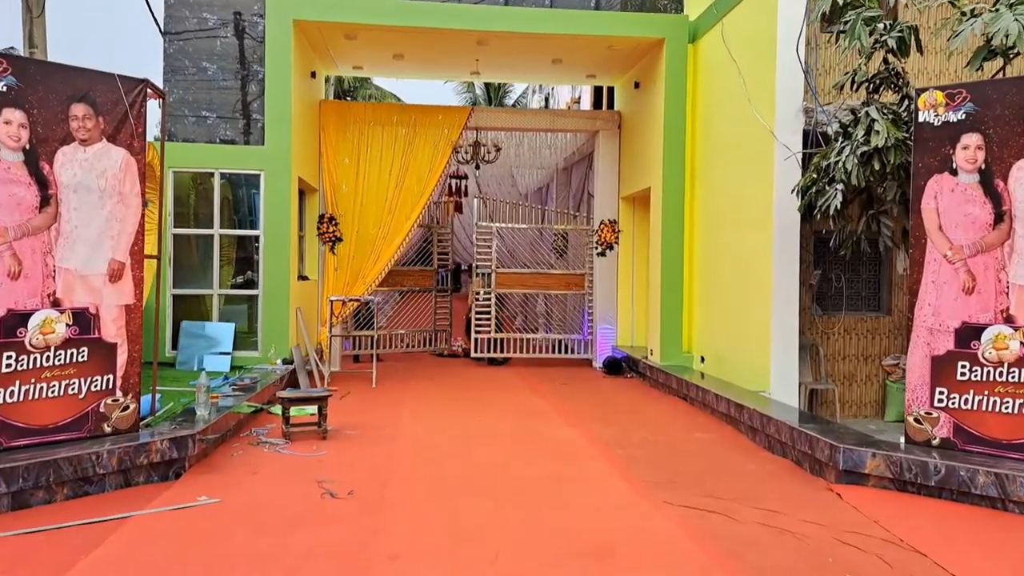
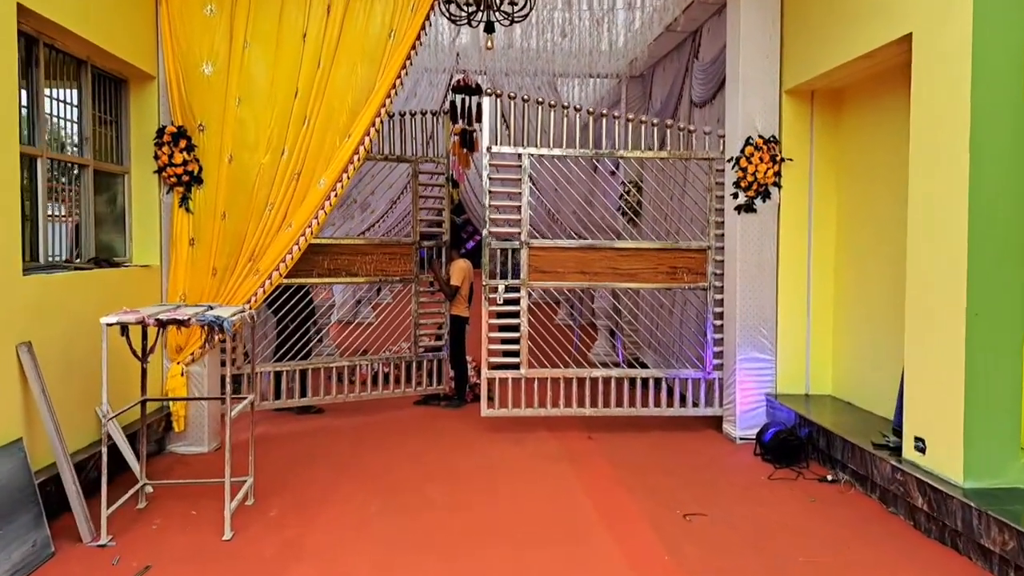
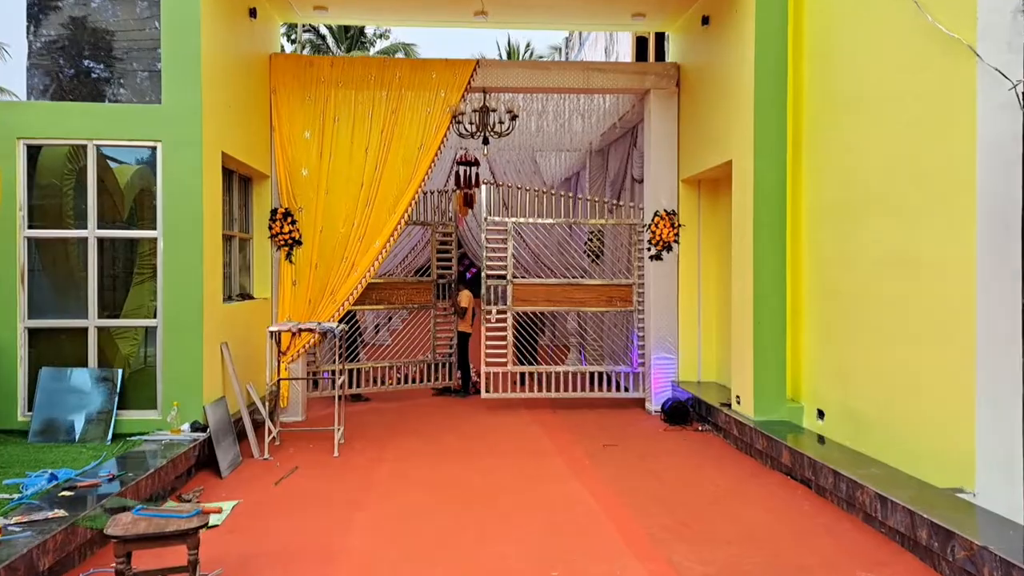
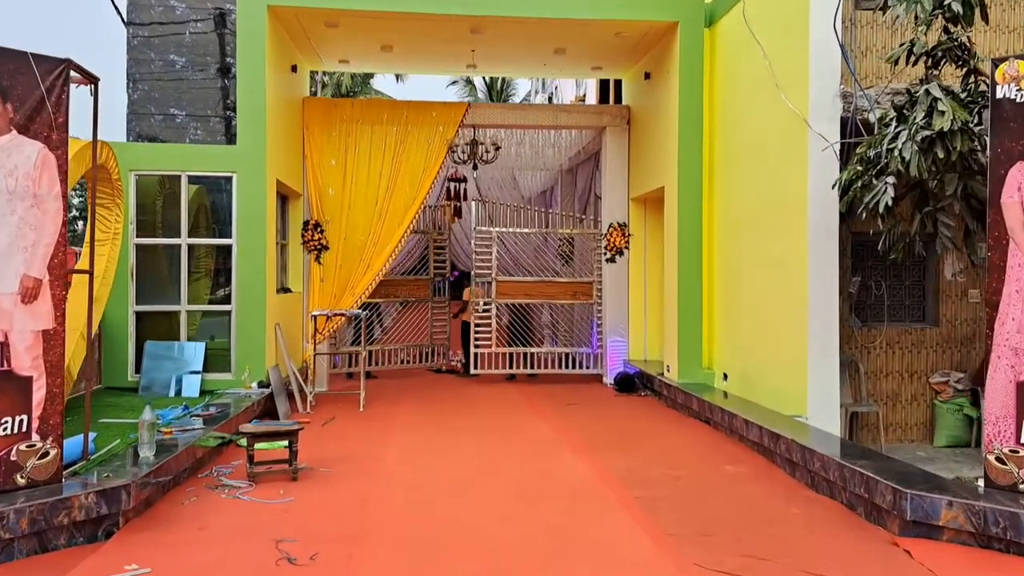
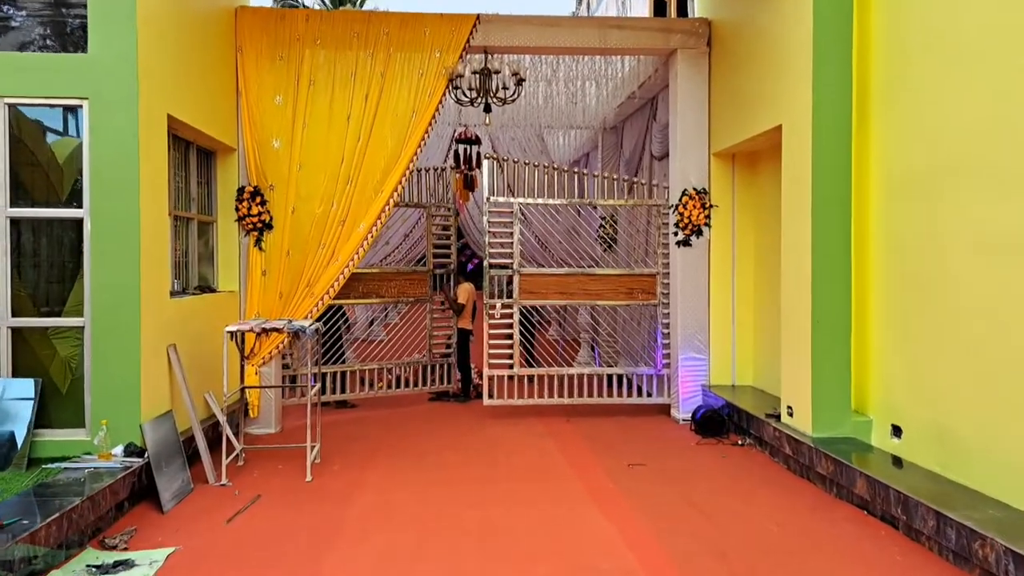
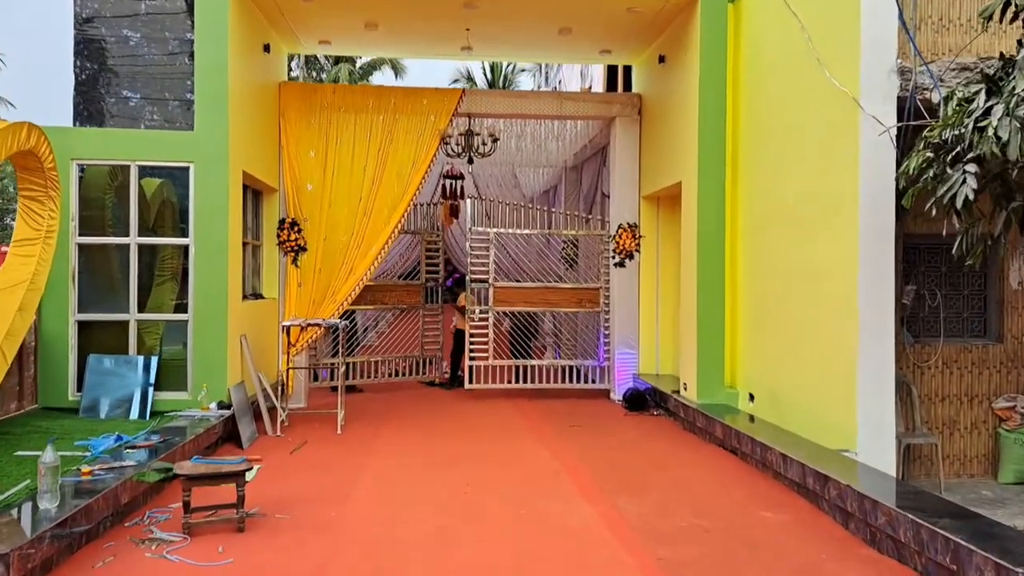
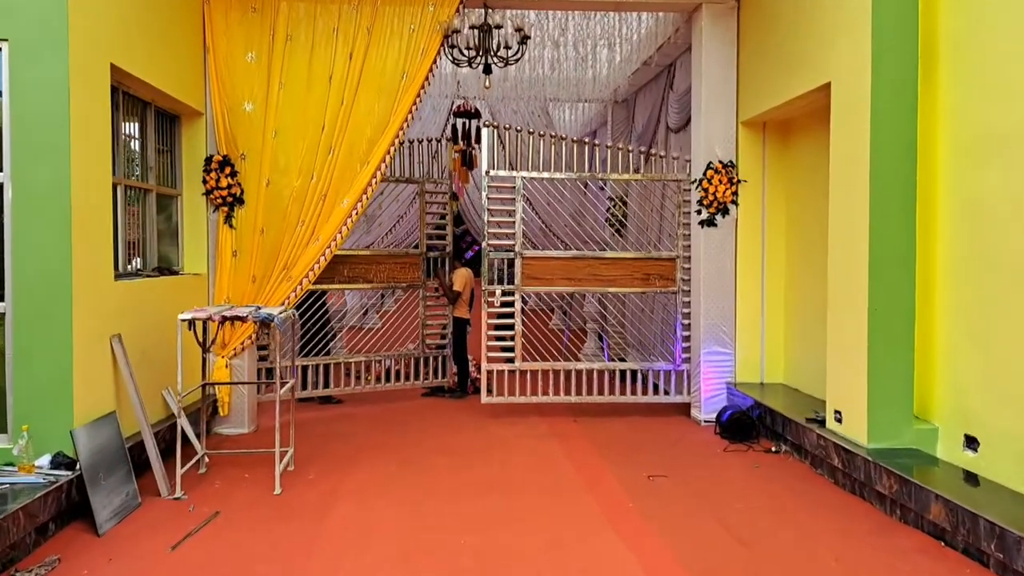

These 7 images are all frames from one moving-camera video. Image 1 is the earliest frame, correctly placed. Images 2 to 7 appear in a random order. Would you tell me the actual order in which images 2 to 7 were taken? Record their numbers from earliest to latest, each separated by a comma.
4, 6, 3, 5, 7, 2
